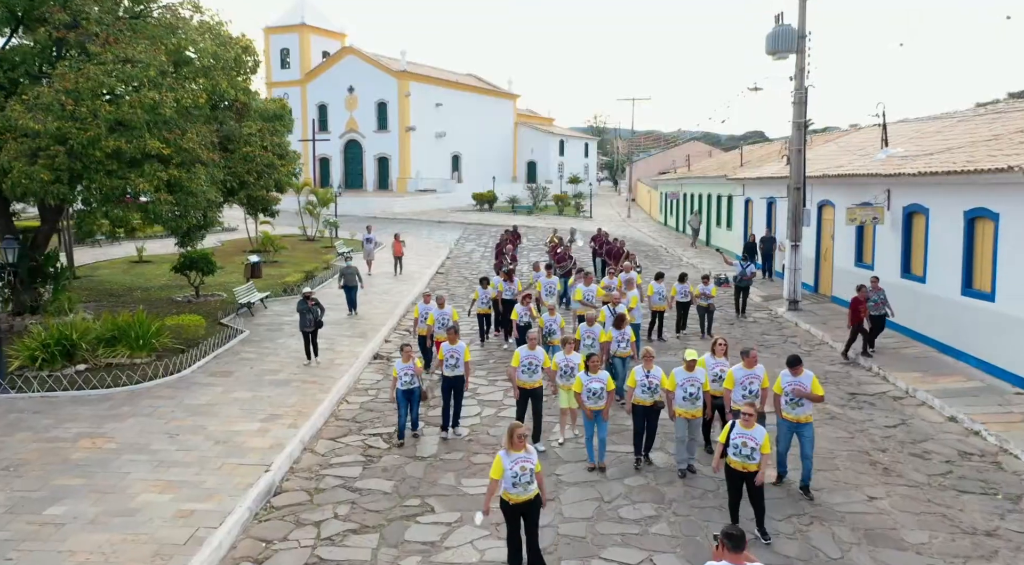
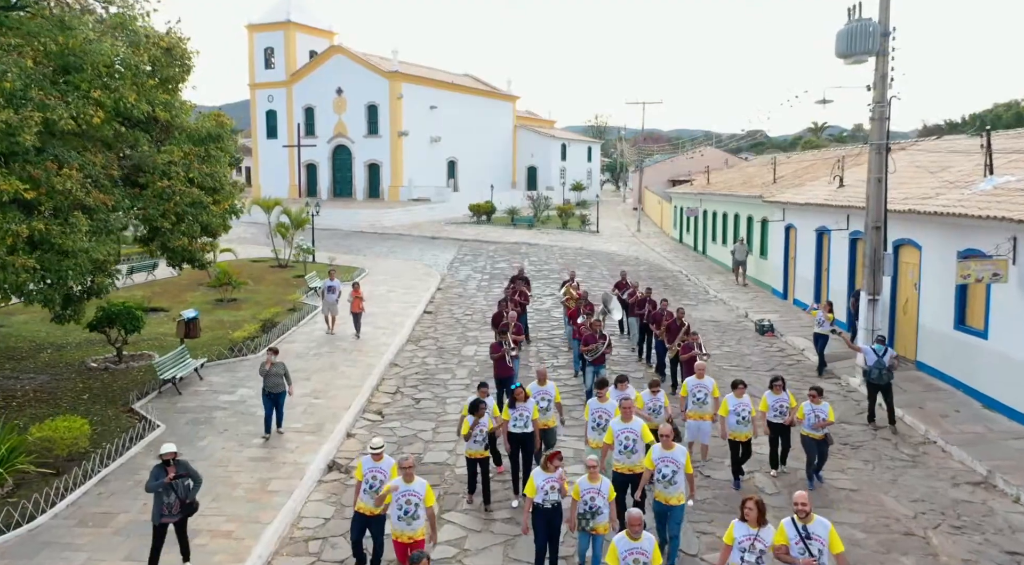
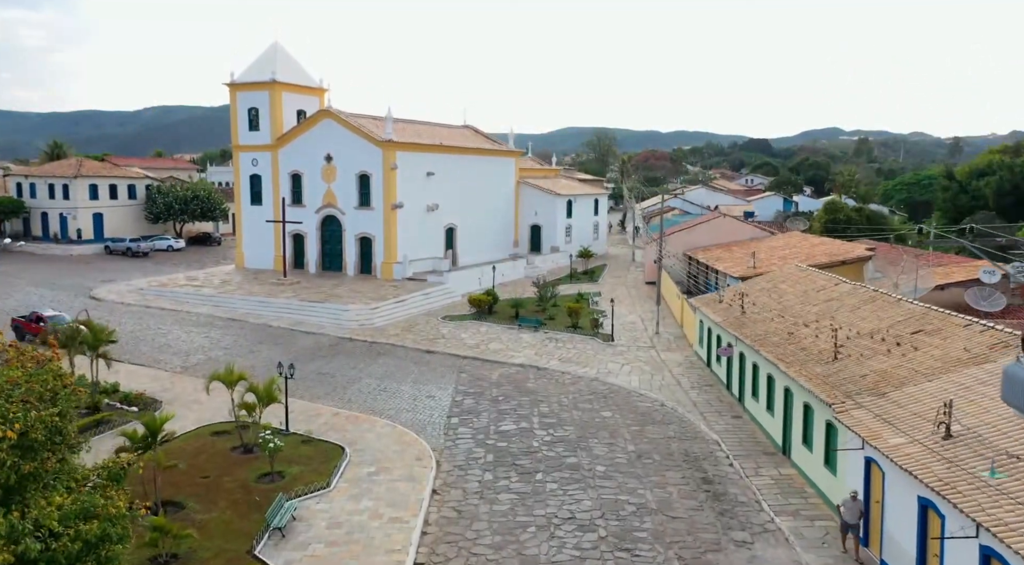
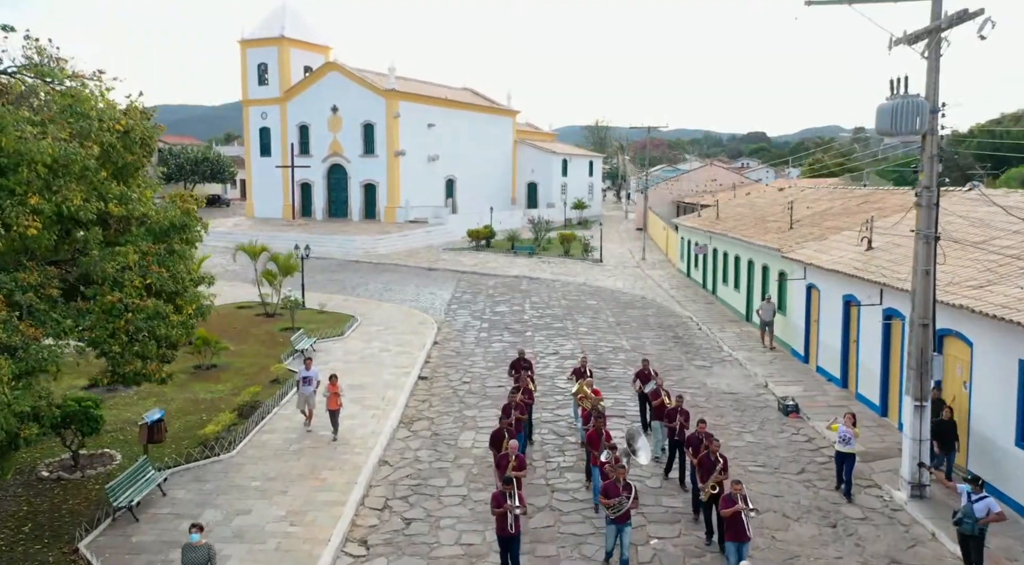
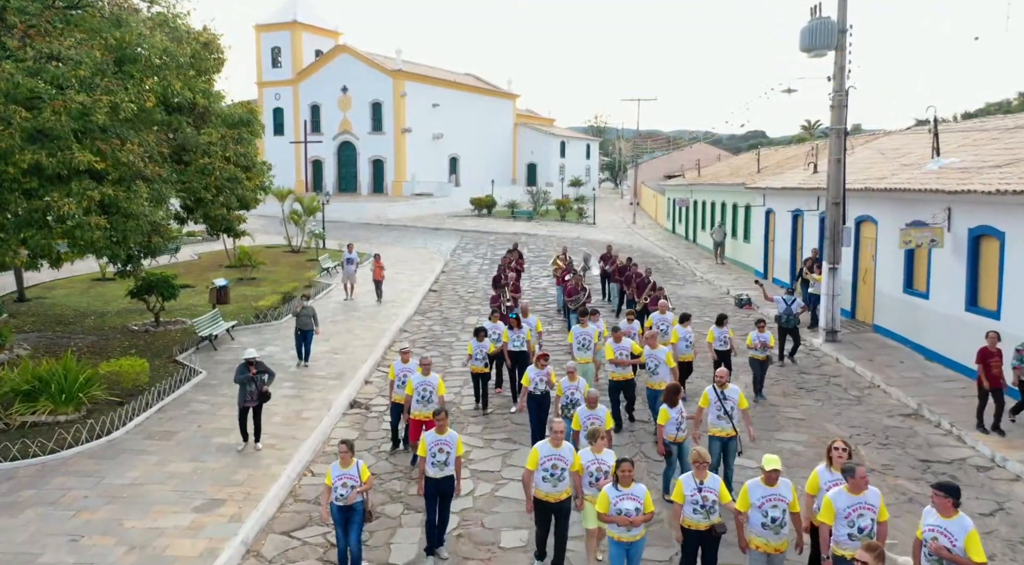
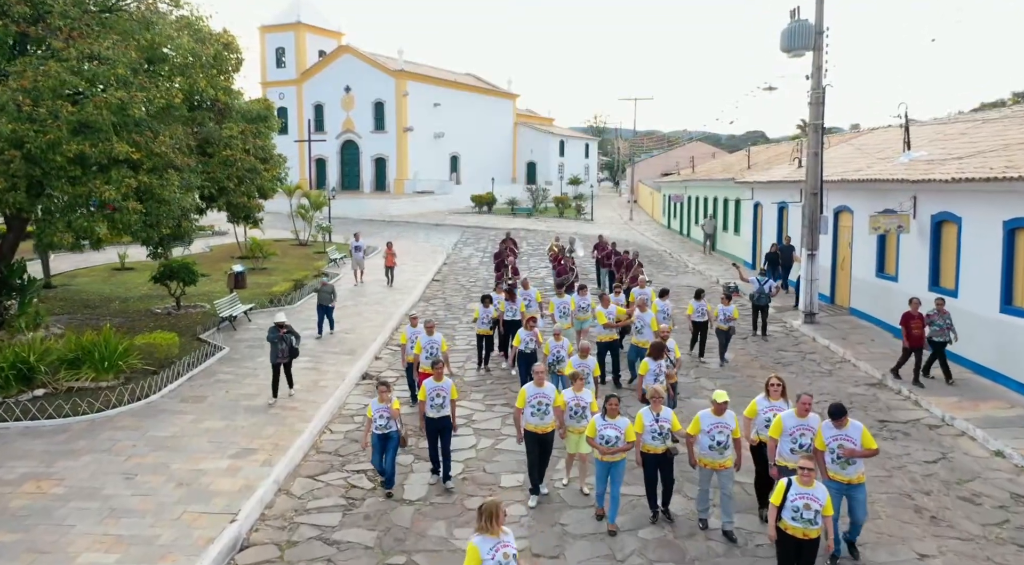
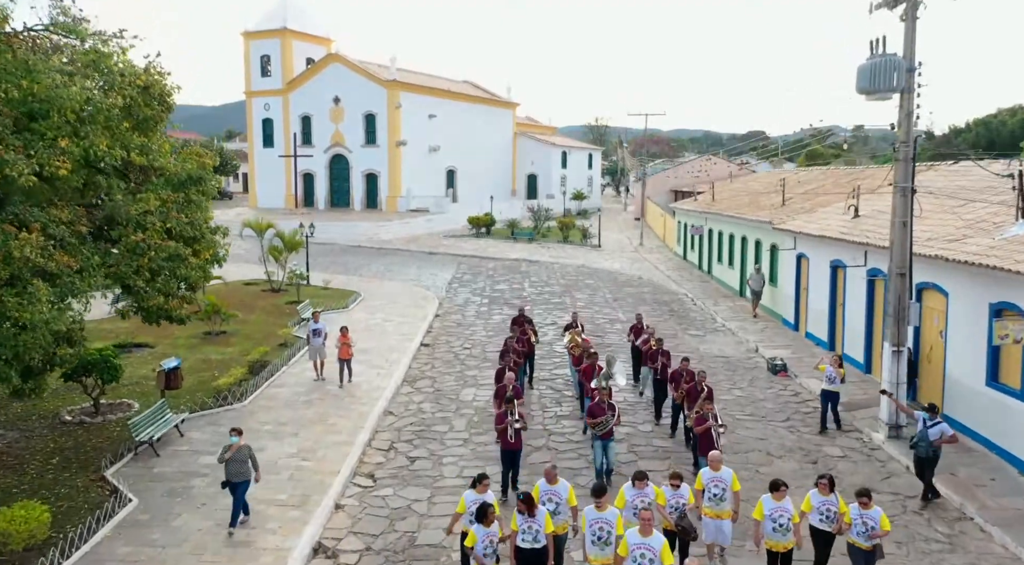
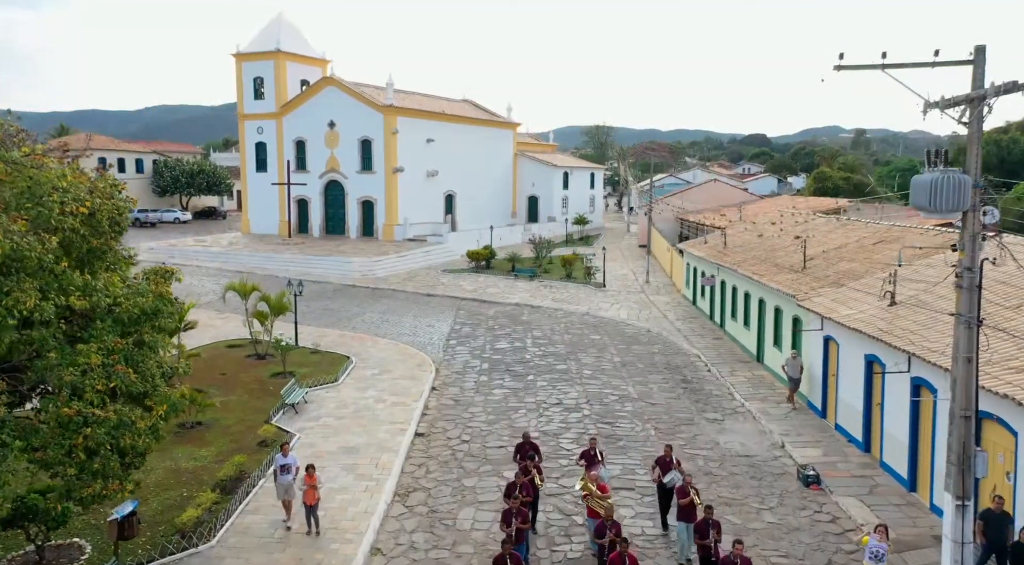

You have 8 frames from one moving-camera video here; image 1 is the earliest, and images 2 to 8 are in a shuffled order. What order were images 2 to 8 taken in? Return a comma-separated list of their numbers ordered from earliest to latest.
6, 5, 2, 7, 4, 8, 3
